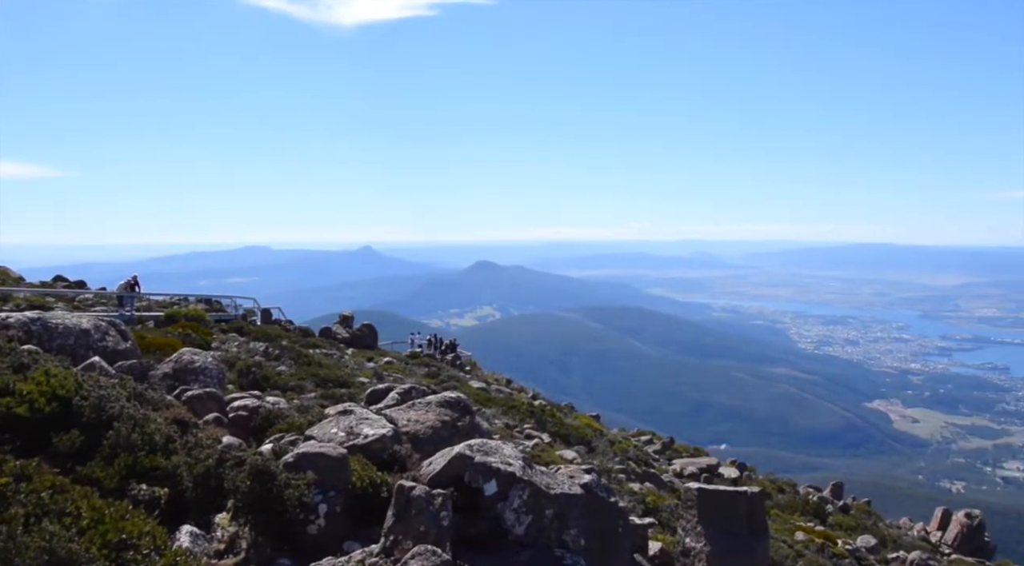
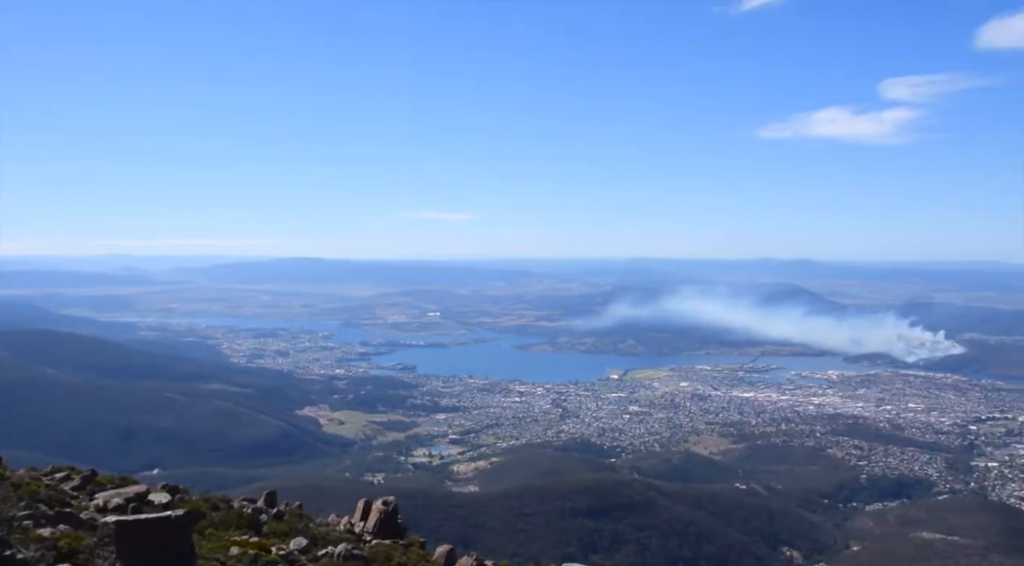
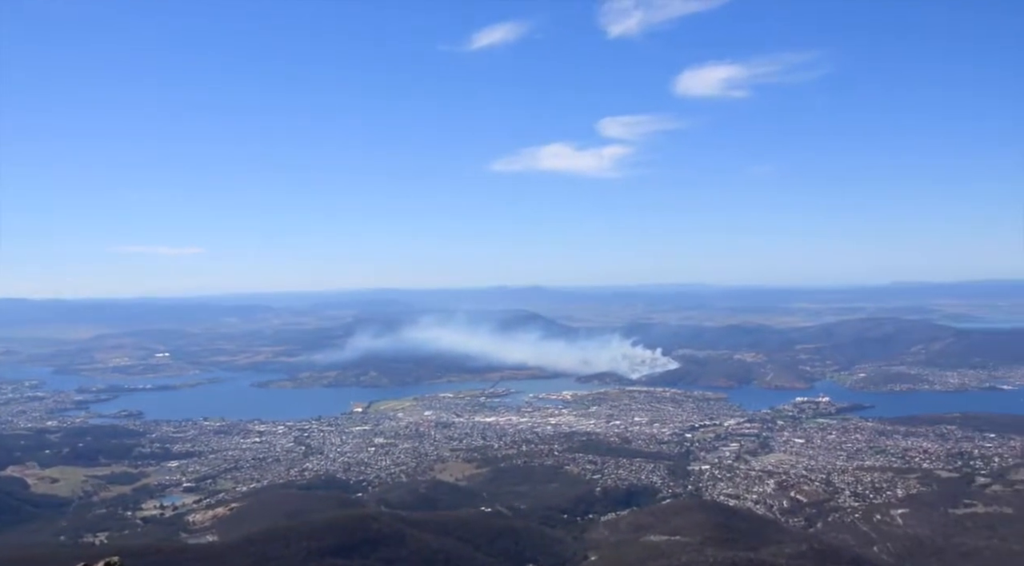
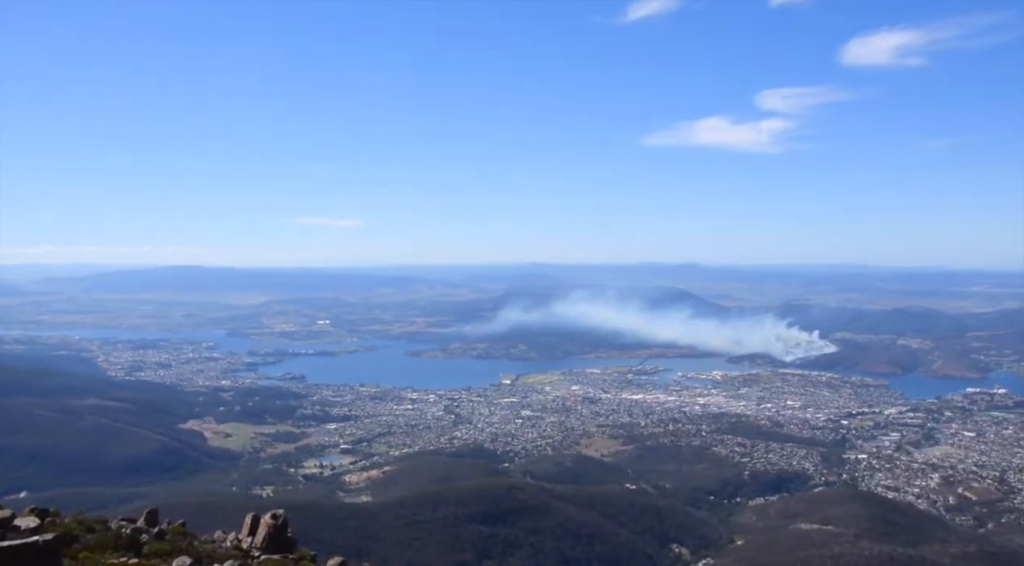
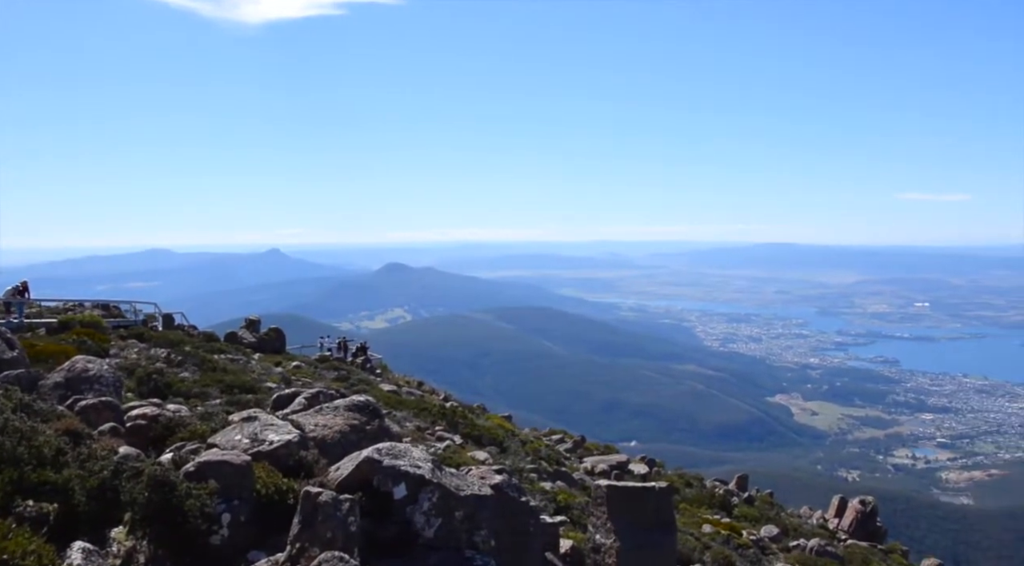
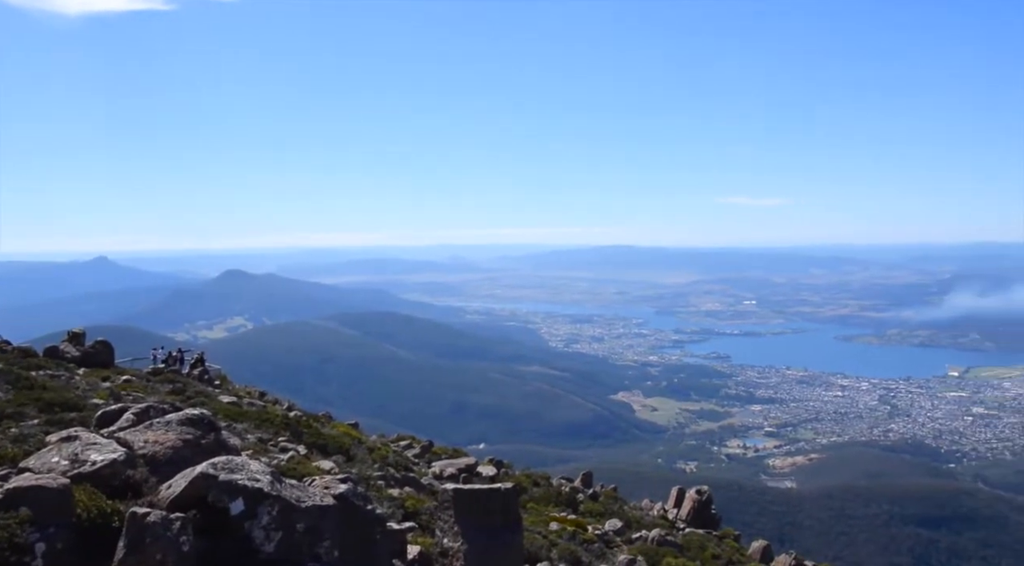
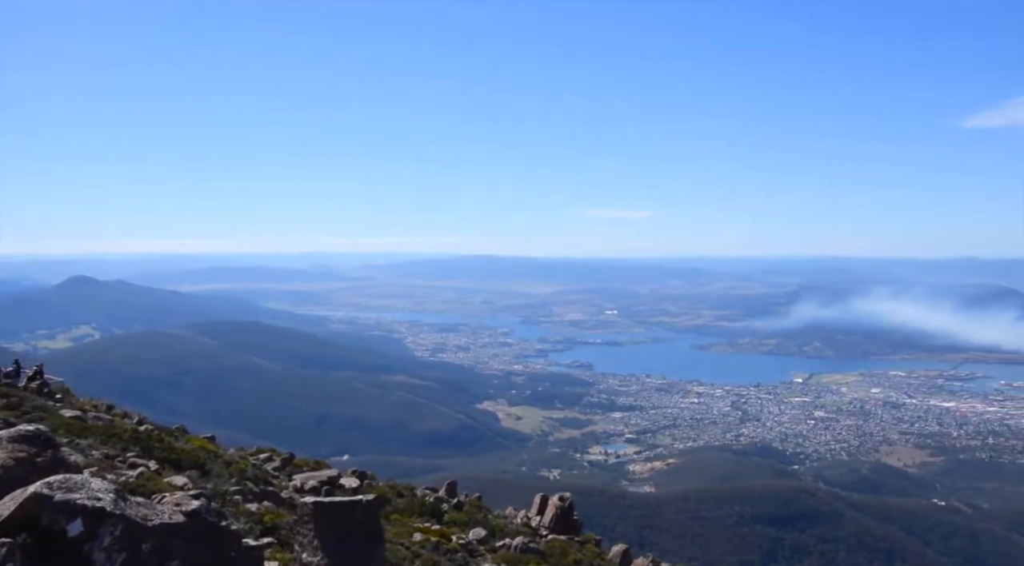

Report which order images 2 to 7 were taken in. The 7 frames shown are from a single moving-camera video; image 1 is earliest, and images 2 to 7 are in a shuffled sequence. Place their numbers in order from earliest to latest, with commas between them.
5, 6, 7, 2, 4, 3
